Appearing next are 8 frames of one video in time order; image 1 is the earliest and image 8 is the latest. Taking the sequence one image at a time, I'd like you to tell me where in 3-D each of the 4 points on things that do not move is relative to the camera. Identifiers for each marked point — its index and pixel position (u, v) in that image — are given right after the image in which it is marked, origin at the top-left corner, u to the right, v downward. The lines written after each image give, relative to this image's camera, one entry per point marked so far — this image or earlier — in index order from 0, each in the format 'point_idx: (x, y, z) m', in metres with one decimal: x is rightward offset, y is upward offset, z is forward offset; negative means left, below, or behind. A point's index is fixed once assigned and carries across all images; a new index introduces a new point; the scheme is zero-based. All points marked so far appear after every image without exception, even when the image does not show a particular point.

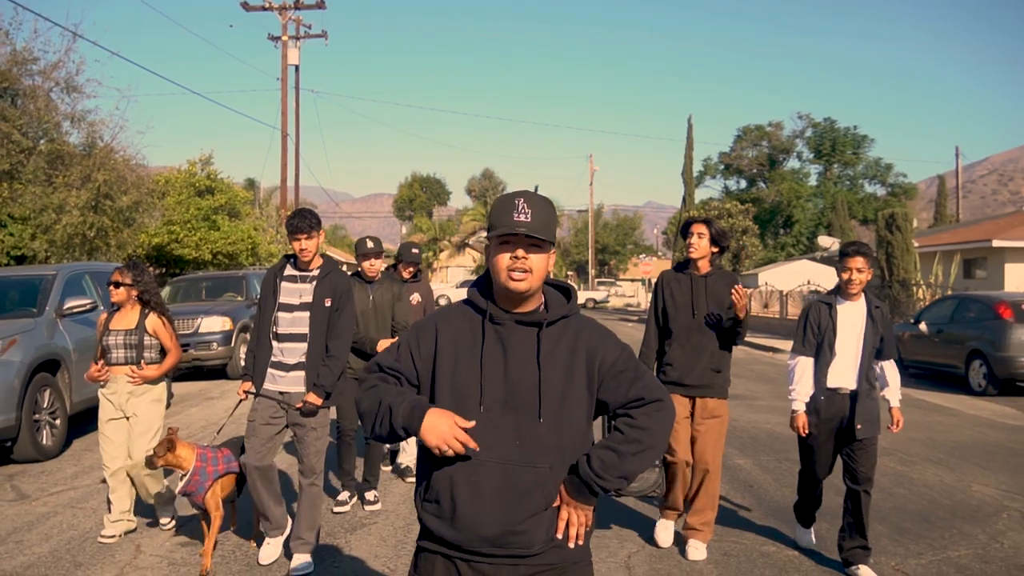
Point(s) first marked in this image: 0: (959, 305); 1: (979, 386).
0: (+7.0, -0.3, +14.1) m
1: (+6.9, -1.4, +13.4) m
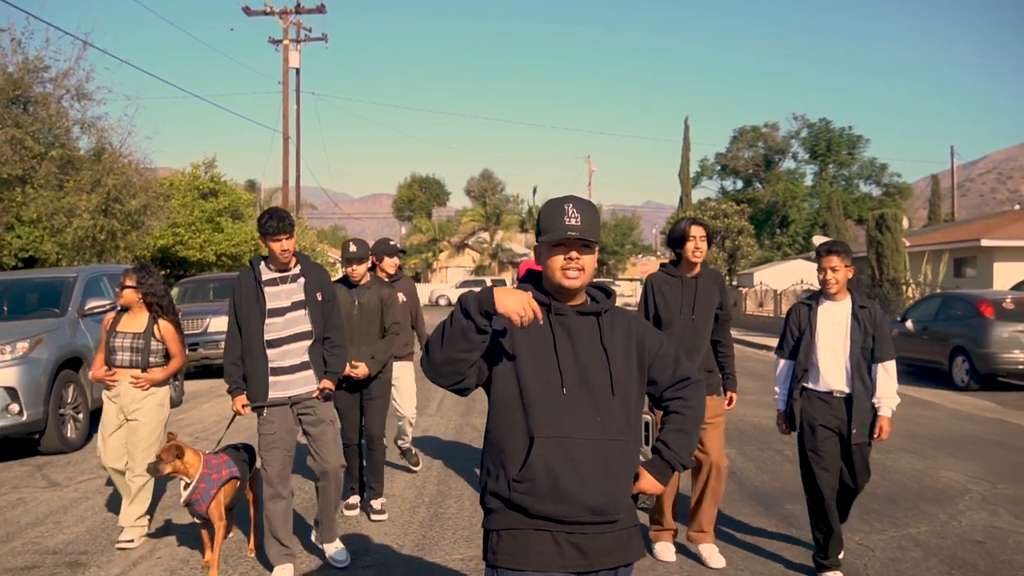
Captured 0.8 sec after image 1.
0: (+7.0, -0.3, +14.6) m
1: (+6.9, -1.4, +13.8) m
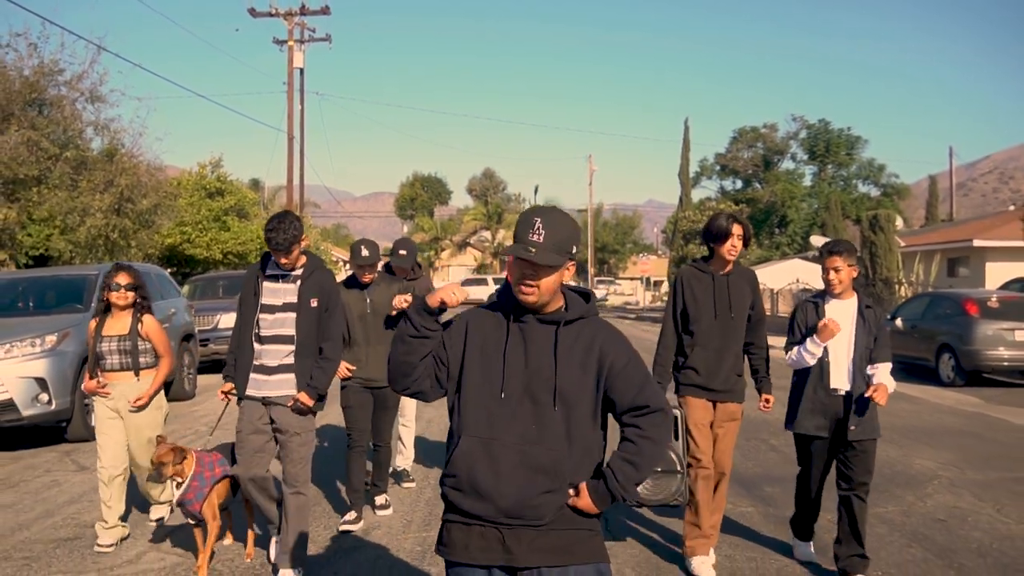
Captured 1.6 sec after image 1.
0: (+7.0, -0.2, +15.1) m
1: (+6.9, -1.4, +14.3) m
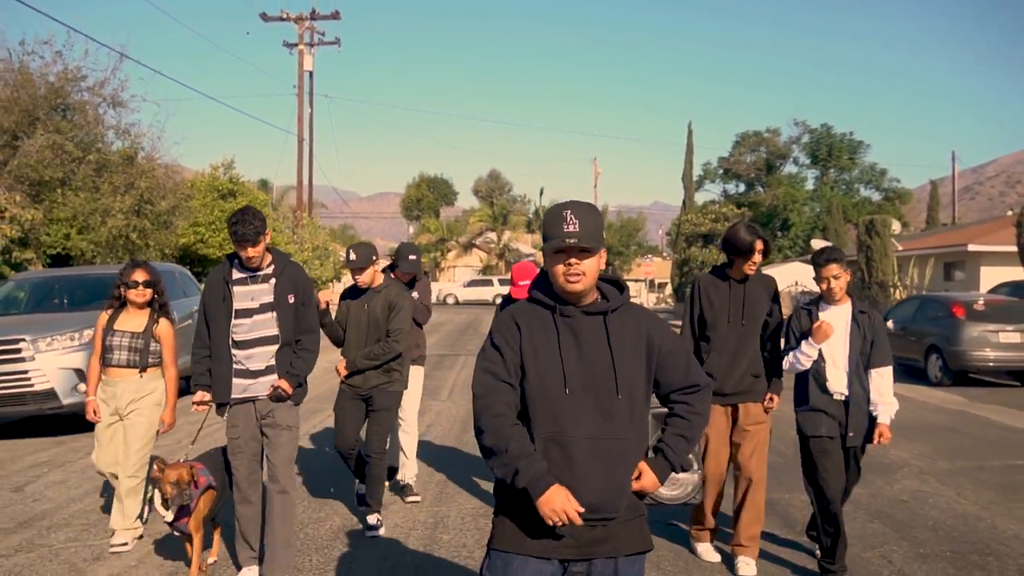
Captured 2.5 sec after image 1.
0: (+7.1, -0.3, +15.6) m
1: (+7.0, -1.5, +14.9) m
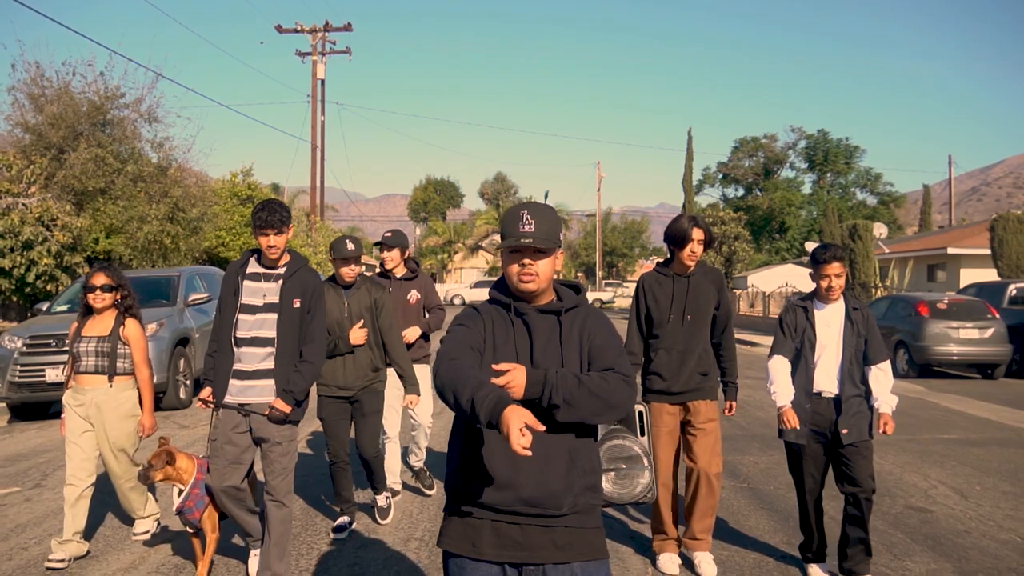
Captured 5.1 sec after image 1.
0: (+7.2, -0.3, +17.0) m
1: (+7.0, -1.5, +16.3) m
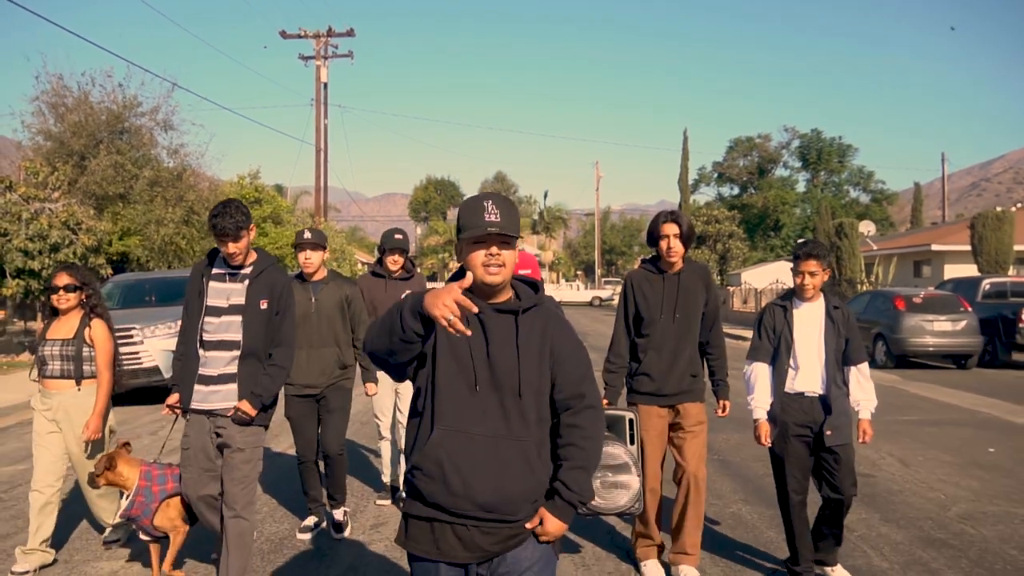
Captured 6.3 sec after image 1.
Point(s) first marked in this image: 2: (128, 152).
0: (+7.1, -0.2, +18.0) m
1: (+7.0, -1.4, +17.2) m
2: (-8.4, +3.0, +19.8) m
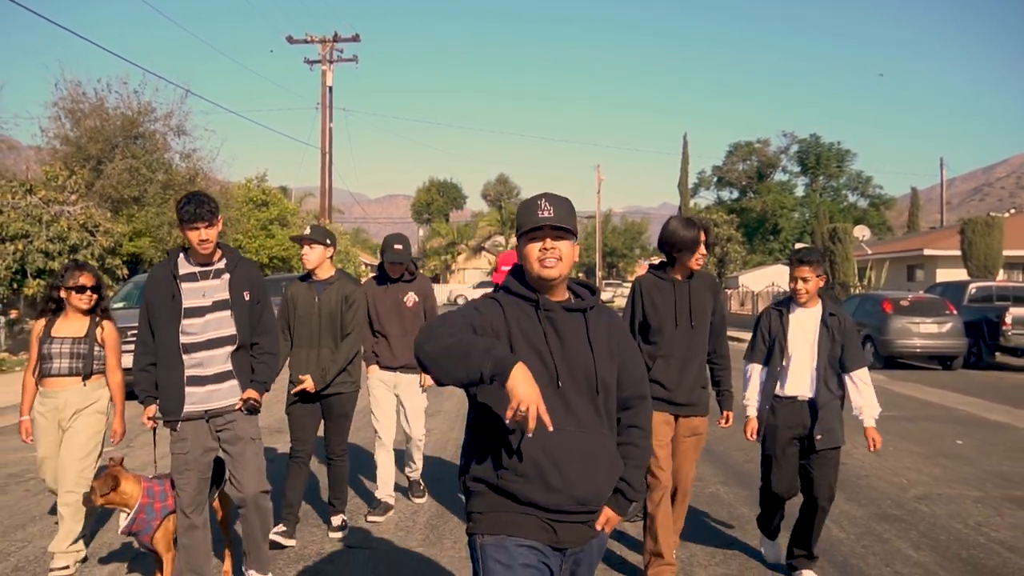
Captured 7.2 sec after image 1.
0: (+7.2, -0.3, +18.6) m
1: (+7.1, -1.4, +17.8) m
2: (-8.4, +3.0, +20.5) m
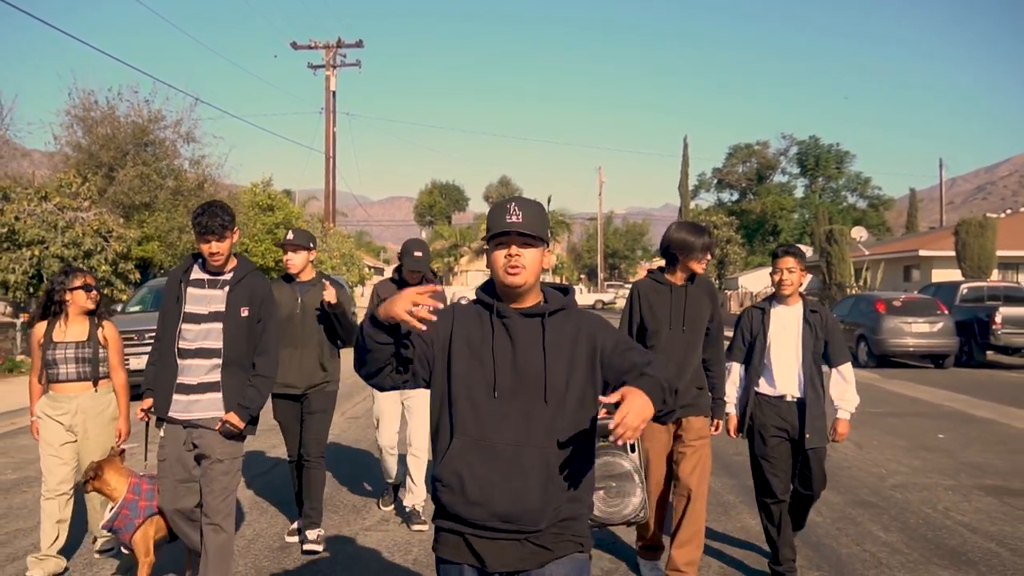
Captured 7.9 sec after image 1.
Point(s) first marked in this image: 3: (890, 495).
0: (+7.2, -0.3, +19.0) m
1: (+7.1, -1.5, +18.3) m
2: (-8.3, +2.9, +21.0) m
3: (+2.8, -1.5, +6.6) m
